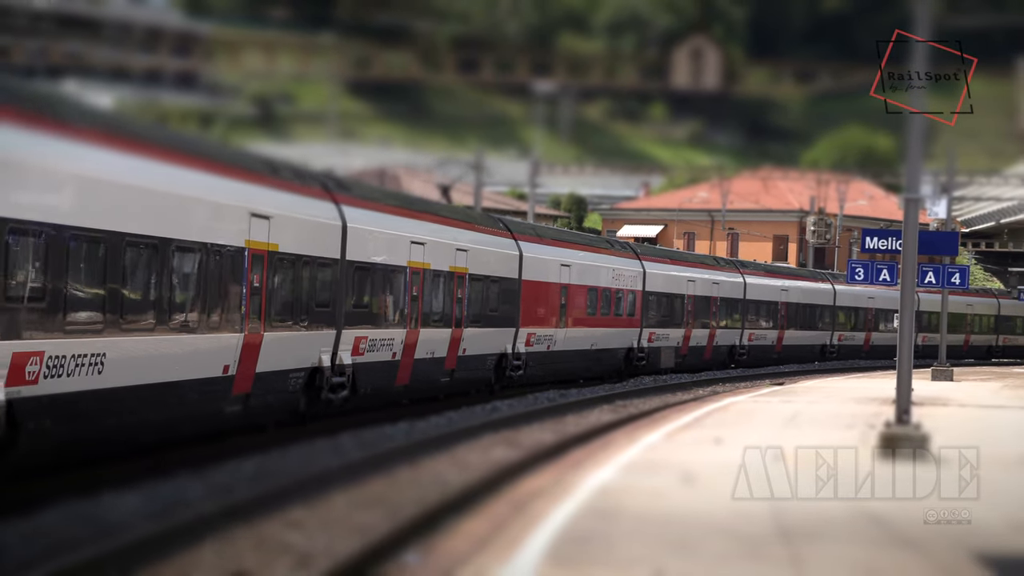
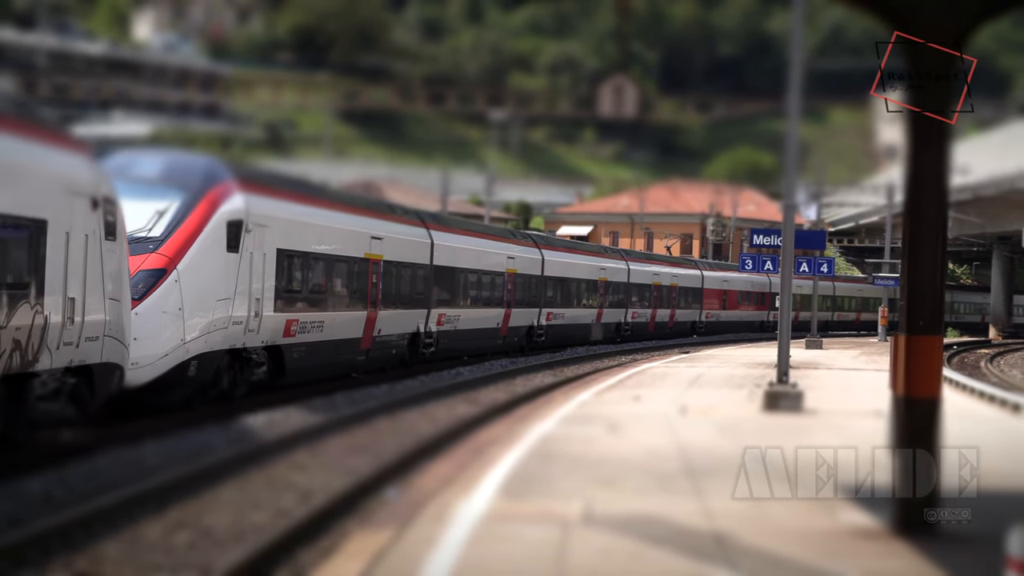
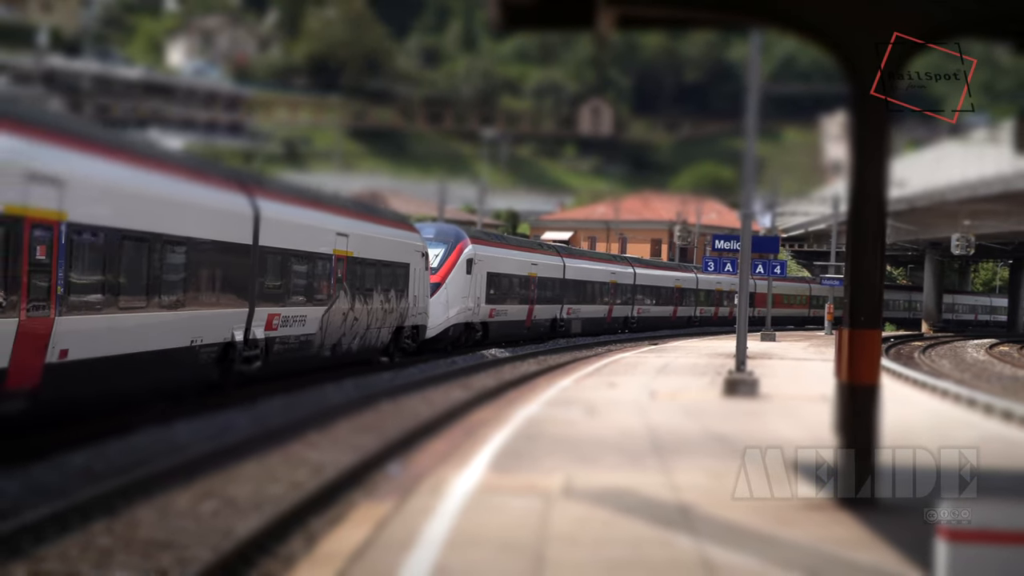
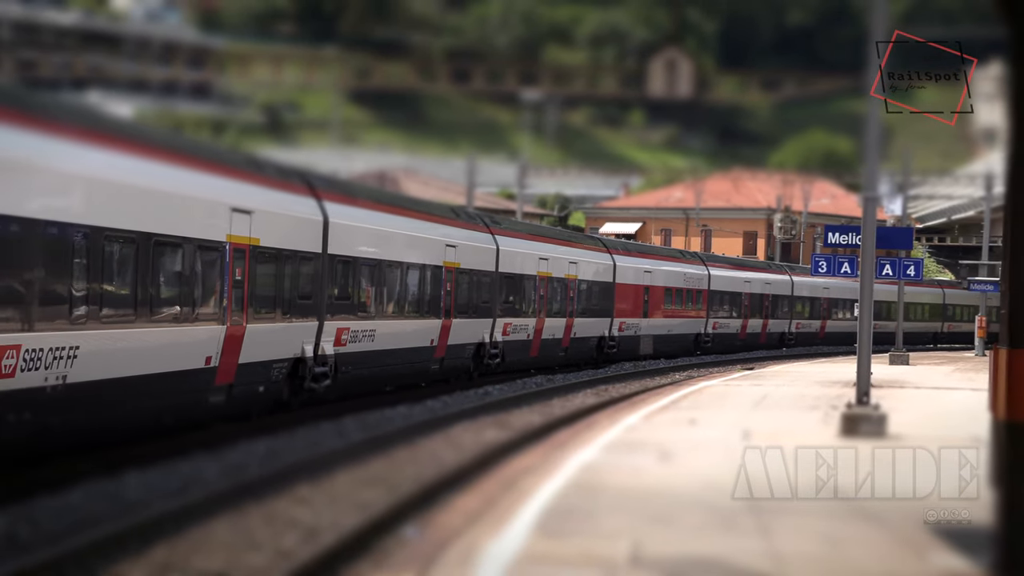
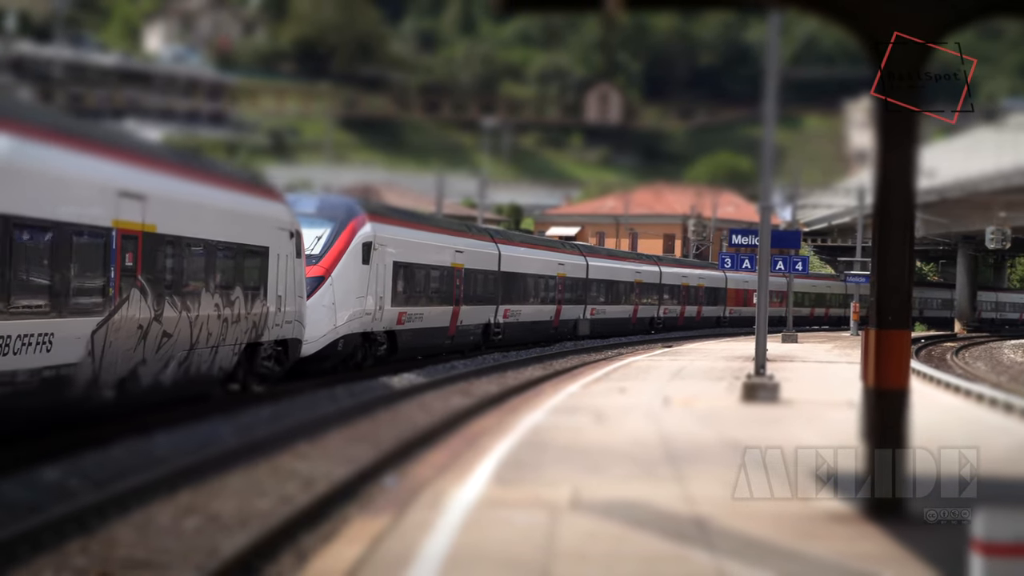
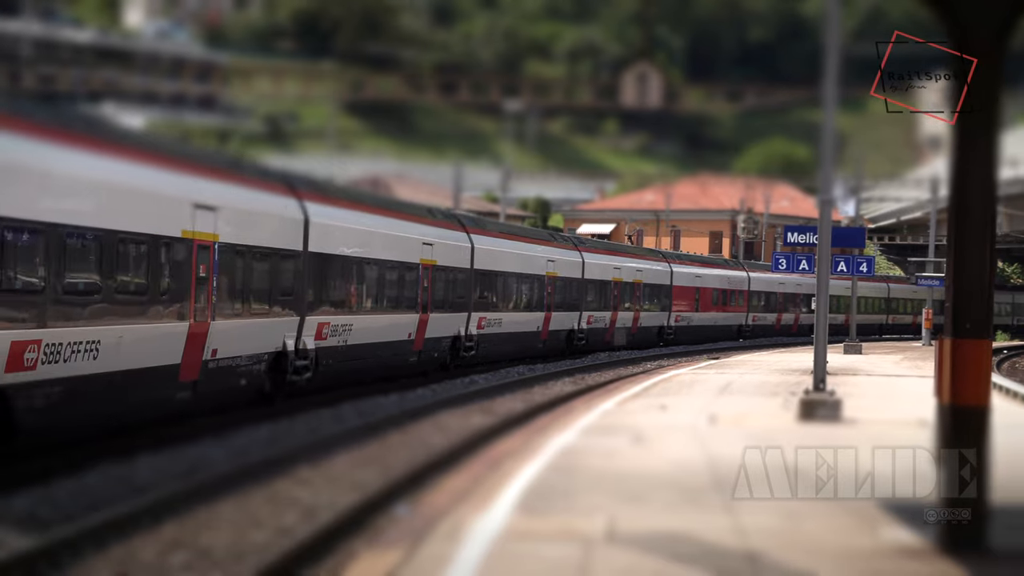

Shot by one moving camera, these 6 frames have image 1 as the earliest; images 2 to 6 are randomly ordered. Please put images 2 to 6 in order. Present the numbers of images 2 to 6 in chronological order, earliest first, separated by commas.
4, 6, 2, 5, 3
